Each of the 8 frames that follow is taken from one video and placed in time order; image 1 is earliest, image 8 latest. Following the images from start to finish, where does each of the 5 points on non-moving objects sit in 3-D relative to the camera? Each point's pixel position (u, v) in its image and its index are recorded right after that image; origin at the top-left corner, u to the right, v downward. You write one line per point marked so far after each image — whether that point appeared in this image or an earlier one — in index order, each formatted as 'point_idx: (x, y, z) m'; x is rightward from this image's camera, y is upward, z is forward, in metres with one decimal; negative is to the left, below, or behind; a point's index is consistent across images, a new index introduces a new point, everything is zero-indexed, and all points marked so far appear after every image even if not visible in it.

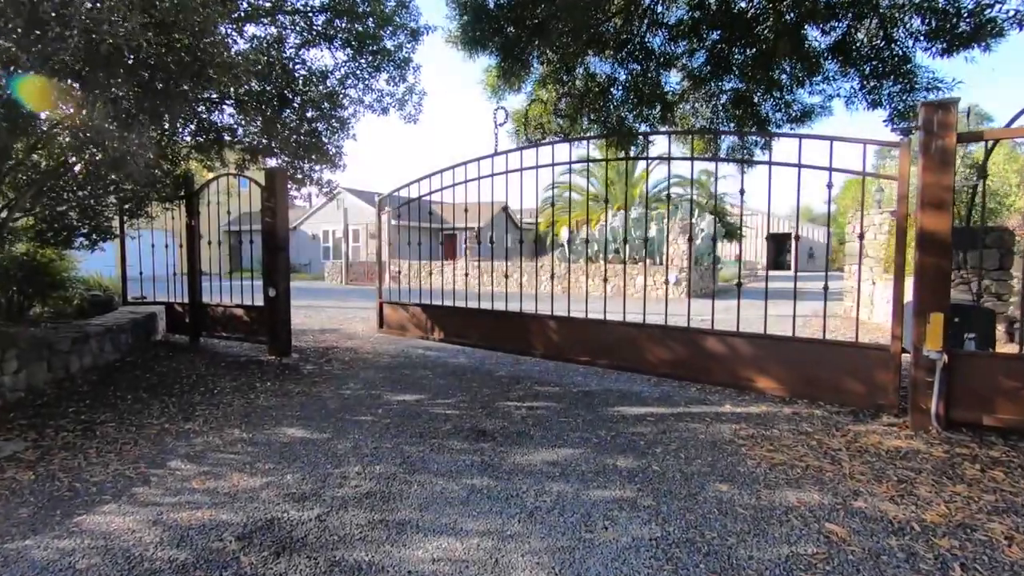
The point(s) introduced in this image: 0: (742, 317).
0: (+4.9, -0.6, +9.0) m
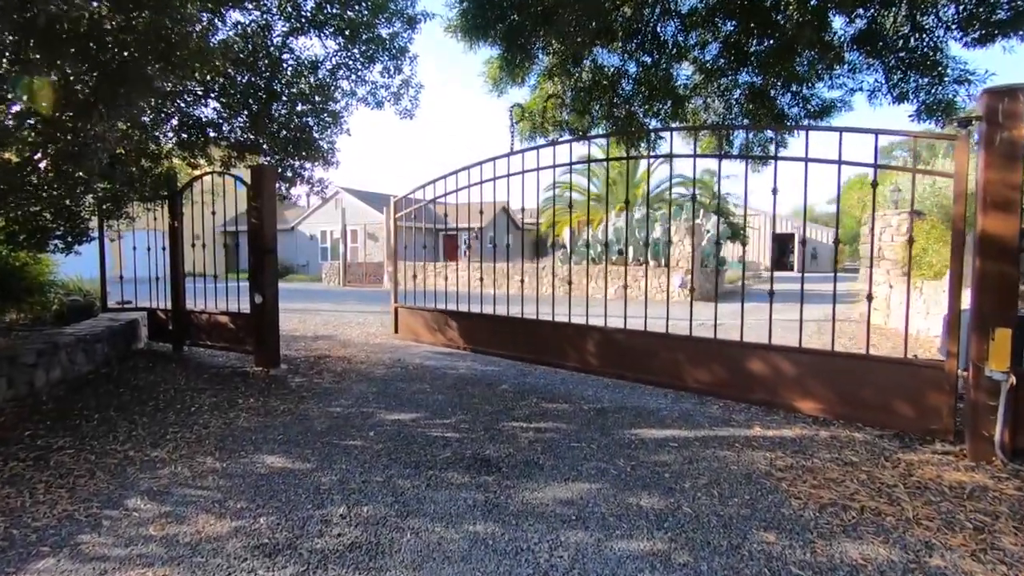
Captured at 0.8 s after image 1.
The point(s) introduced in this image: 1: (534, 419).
0: (+4.9, -0.7, +8.7) m
1: (+0.2, -1.1, +3.3) m
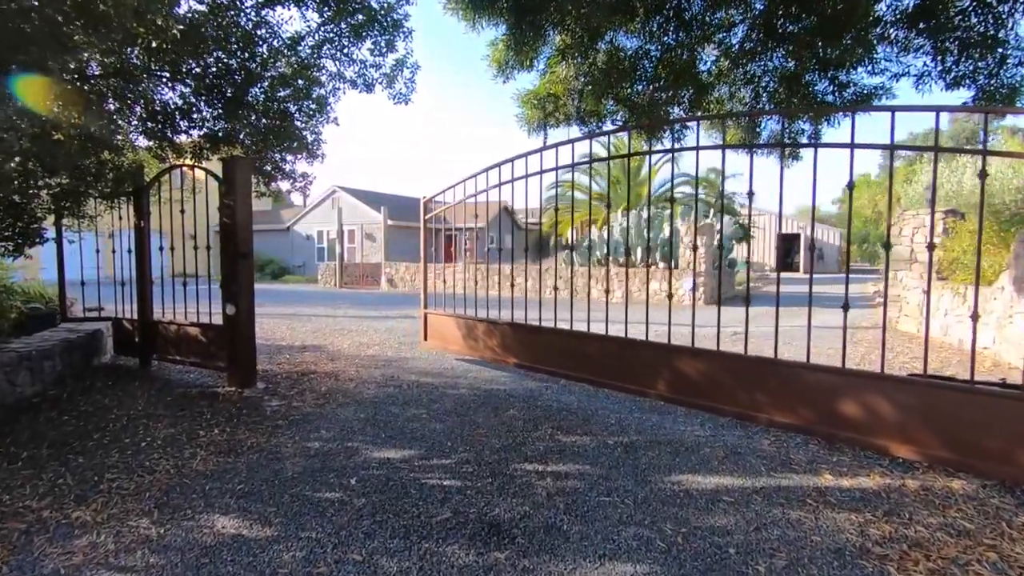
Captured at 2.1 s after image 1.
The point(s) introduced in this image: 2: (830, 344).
0: (+5.0, -0.8, +8.1) m
1: (+0.3, -1.1, +2.8) m
2: (+5.2, -1.0, +6.9) m
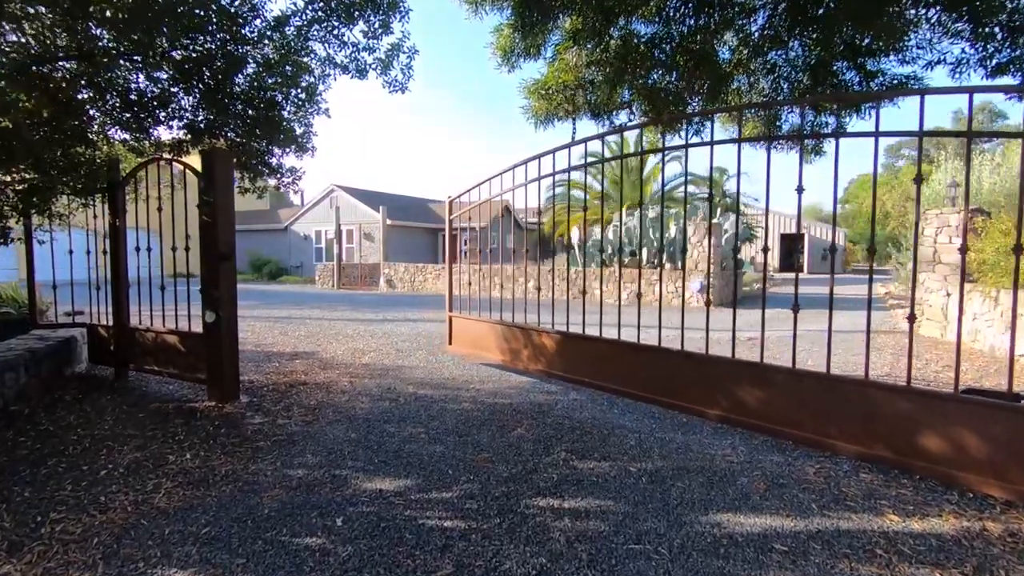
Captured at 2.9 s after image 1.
0: (+5.1, -0.8, +7.7) m
1: (+0.3, -1.2, +2.4) m
2: (+5.3, -1.0, +6.5) m
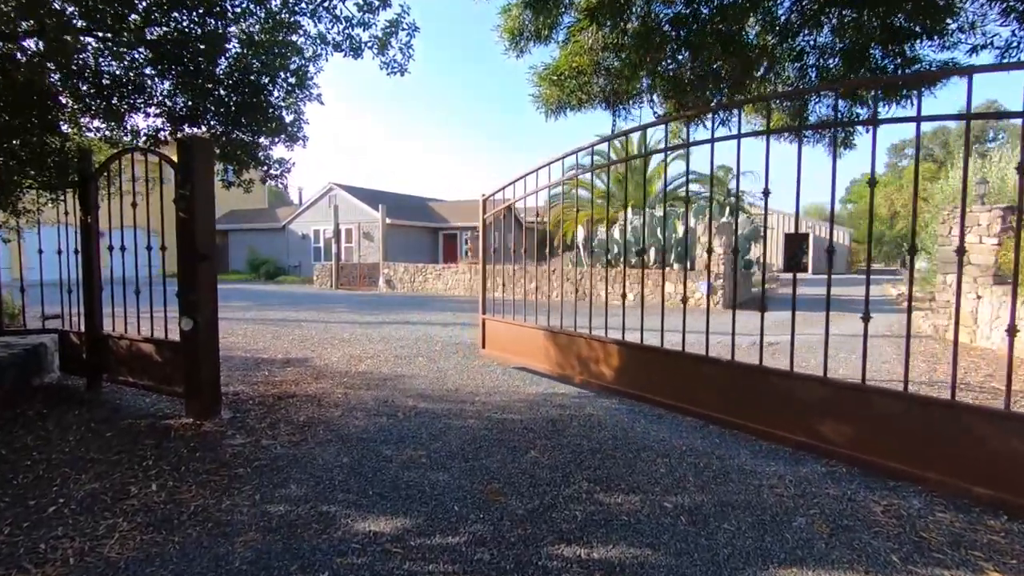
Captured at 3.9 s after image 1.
0: (+5.1, -0.9, +7.4) m
1: (+0.4, -1.2, +2.0) m
2: (+5.4, -1.1, +6.2) m
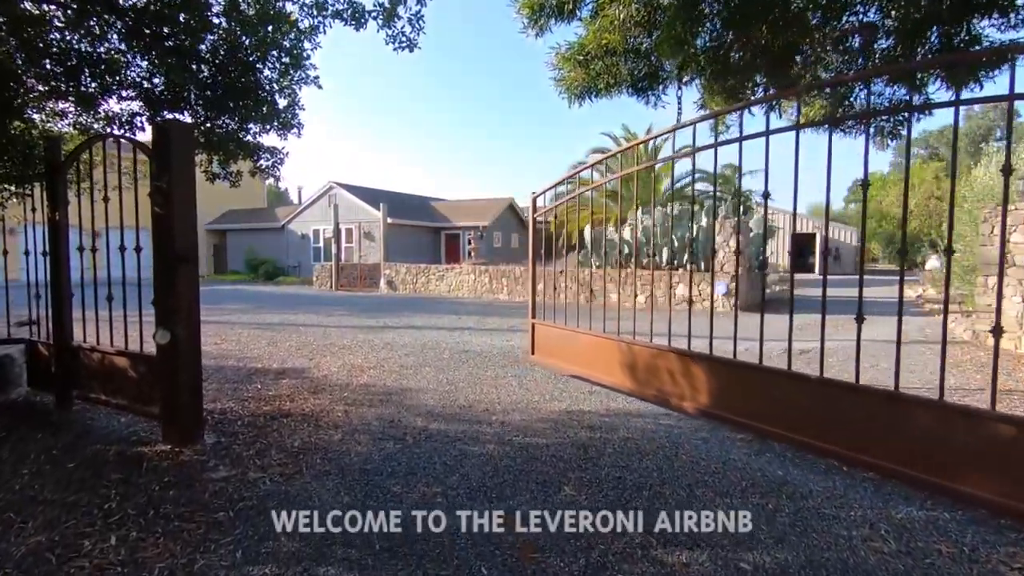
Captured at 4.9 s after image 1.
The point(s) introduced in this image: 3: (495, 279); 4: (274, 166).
0: (+5.3, -0.9, +6.9) m
1: (+0.6, -1.3, +1.6) m
2: (+5.6, -1.1, +5.7) m
3: (-0.5, +0.3, +13.0) m
4: (-2.3, +1.2, +4.1) m
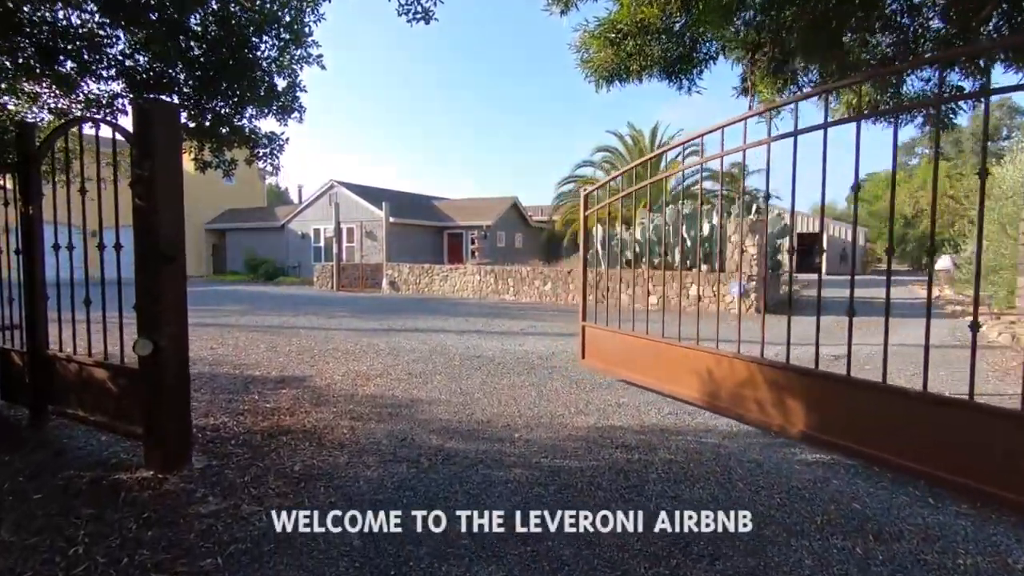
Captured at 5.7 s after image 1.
0: (+5.5, -0.9, +6.6) m
1: (+0.8, -1.3, +1.2) m
2: (+5.8, -1.1, +5.3) m
3: (-0.4, +0.3, +12.6) m
4: (-2.1, +1.2, +3.7) m
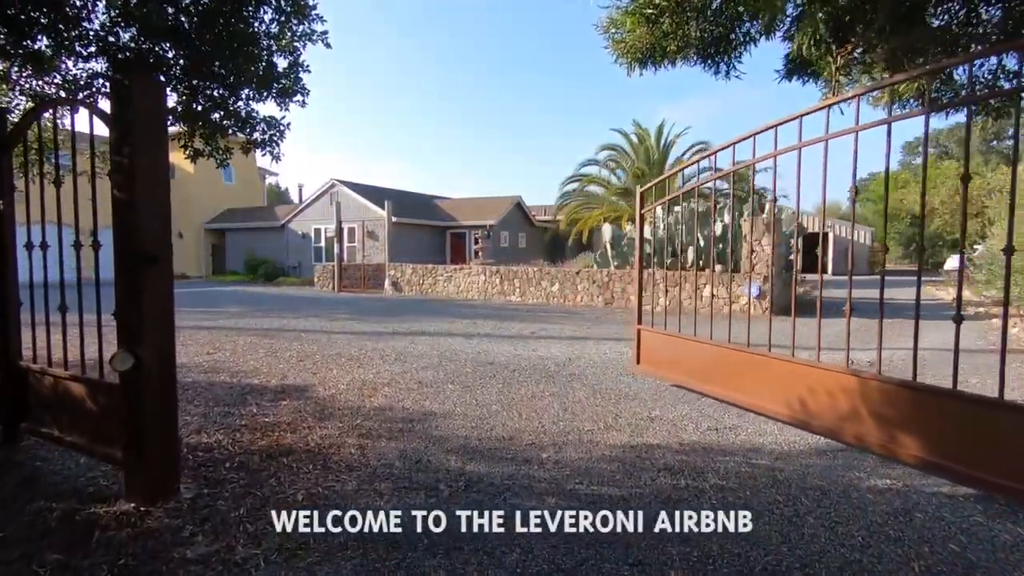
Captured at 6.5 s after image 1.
0: (+5.7, -1.0, +6.2) m
1: (+1.0, -1.3, +0.9) m
2: (+5.9, -1.2, +5.0) m
3: (-0.2, +0.2, +12.3) m
4: (-1.9, +1.2, +3.4) m
